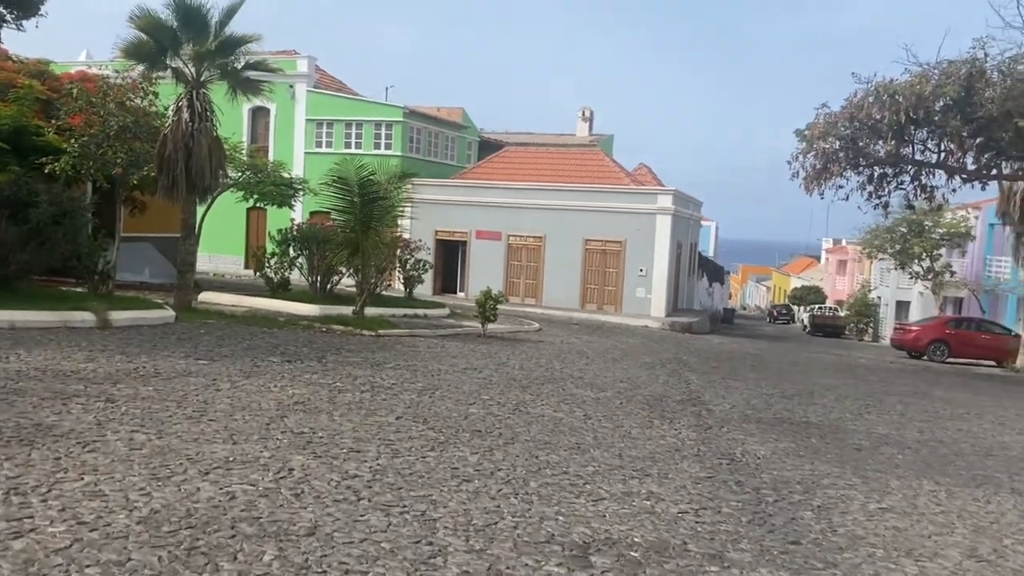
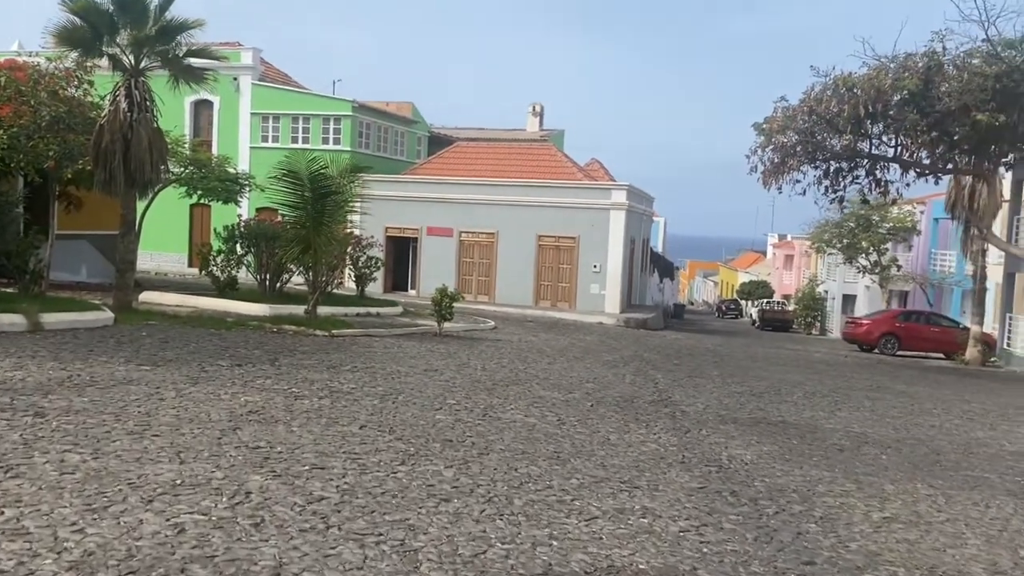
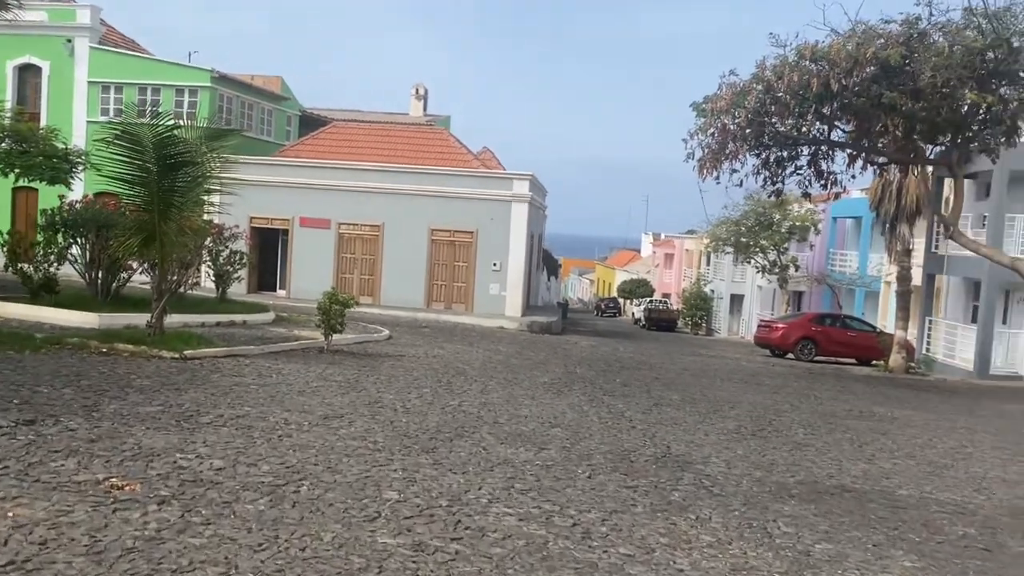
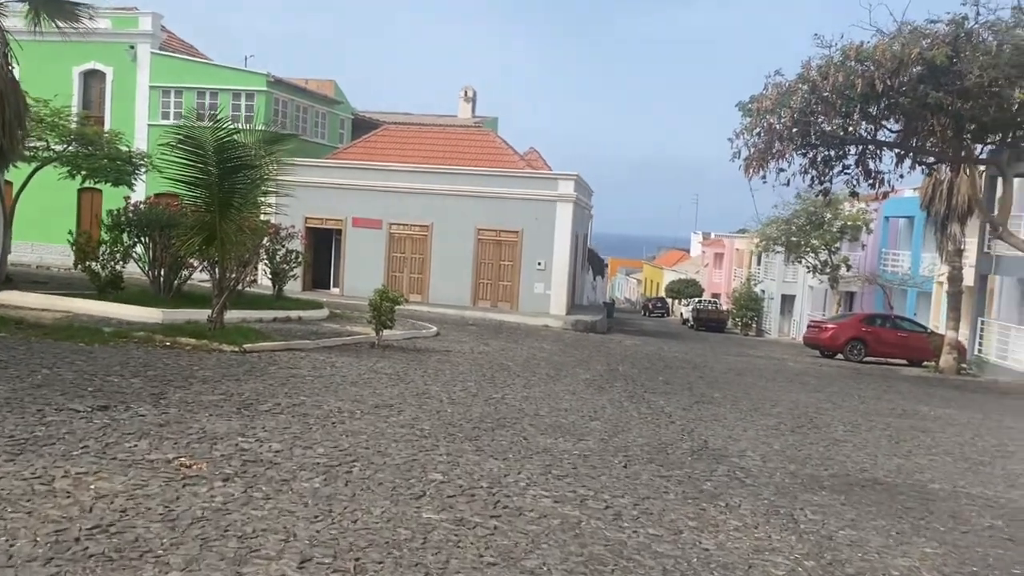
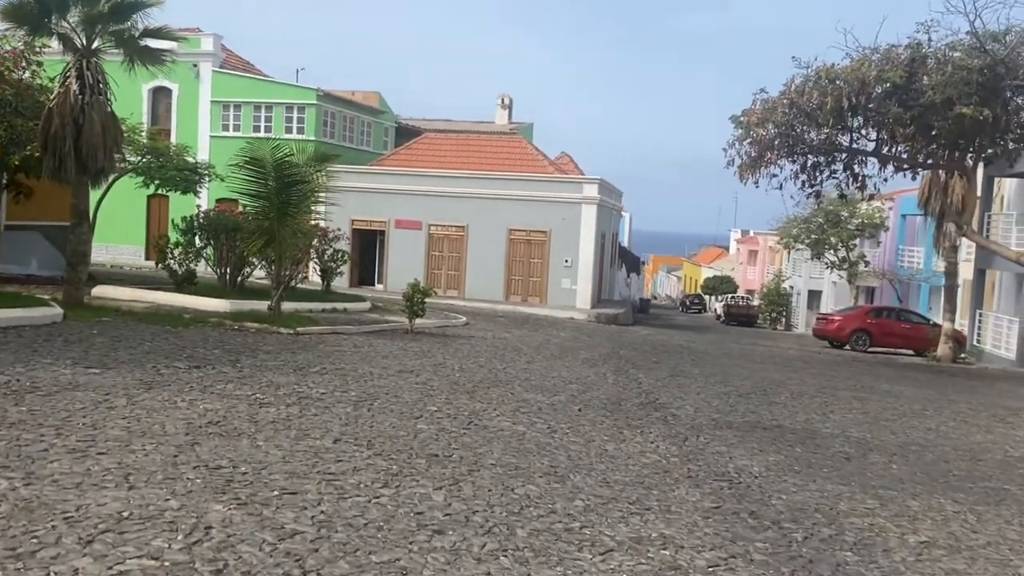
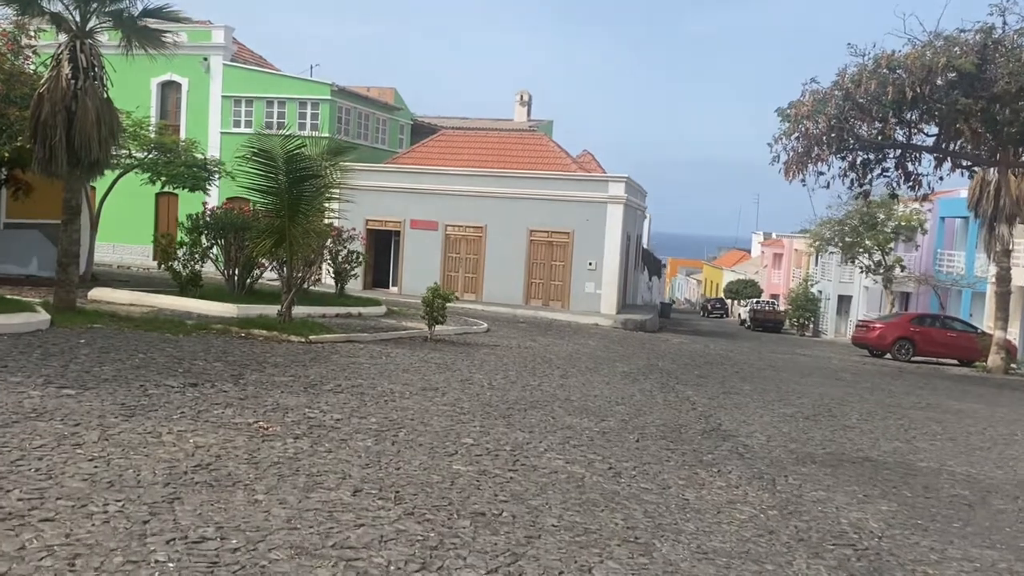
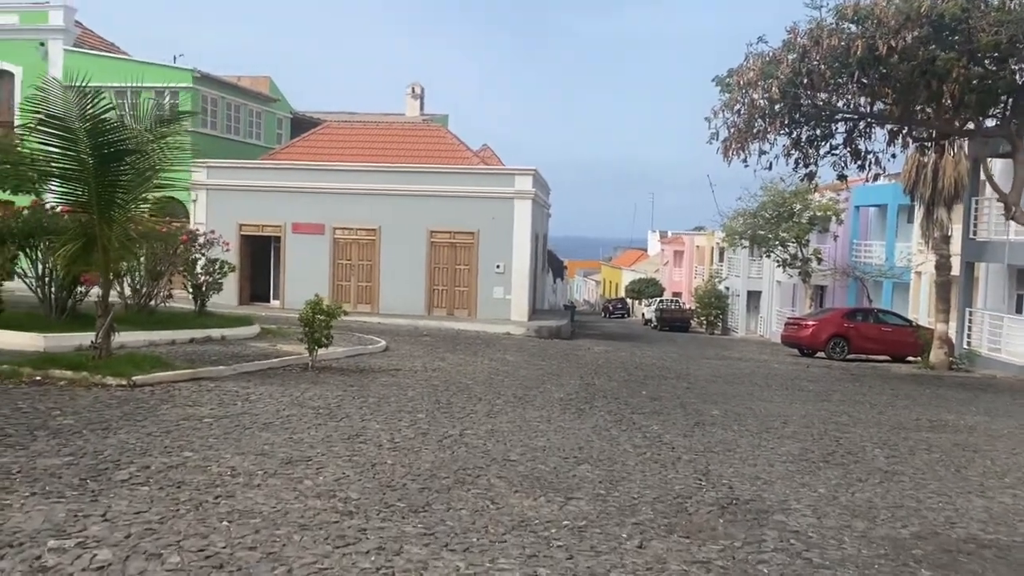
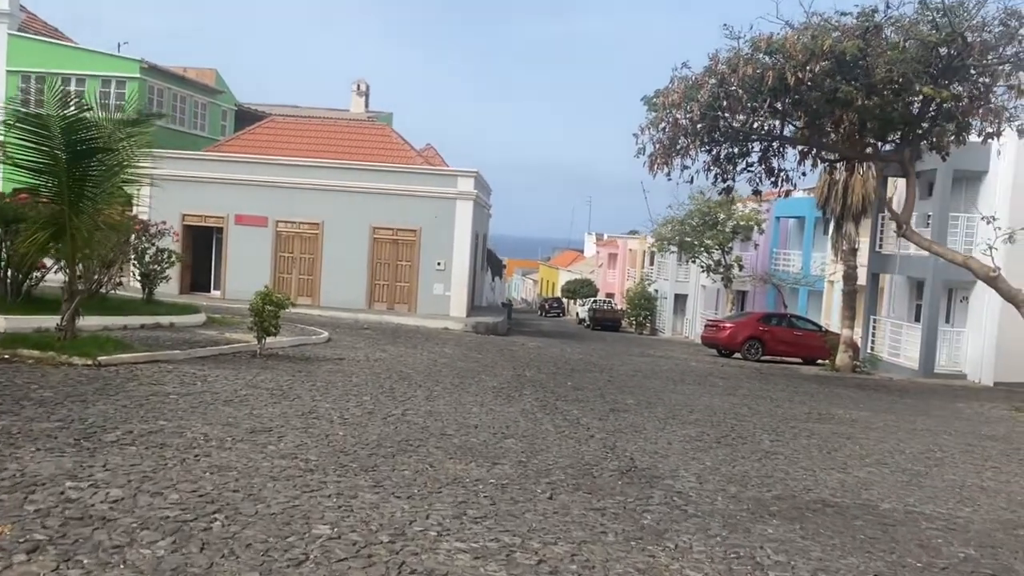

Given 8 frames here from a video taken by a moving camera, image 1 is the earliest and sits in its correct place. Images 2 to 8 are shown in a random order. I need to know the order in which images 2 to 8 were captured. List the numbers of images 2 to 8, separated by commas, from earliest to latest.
2, 5, 6, 4, 3, 8, 7
